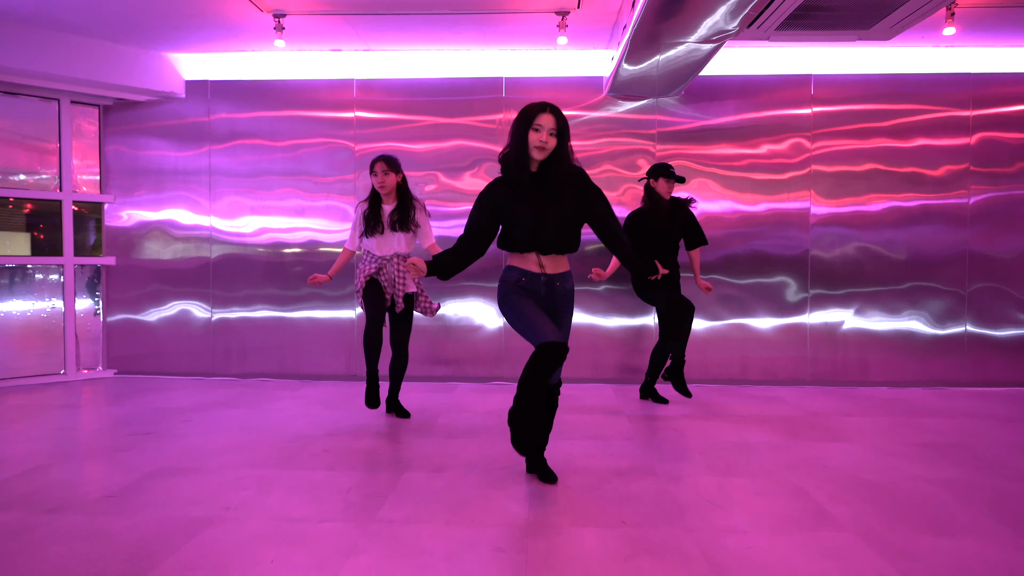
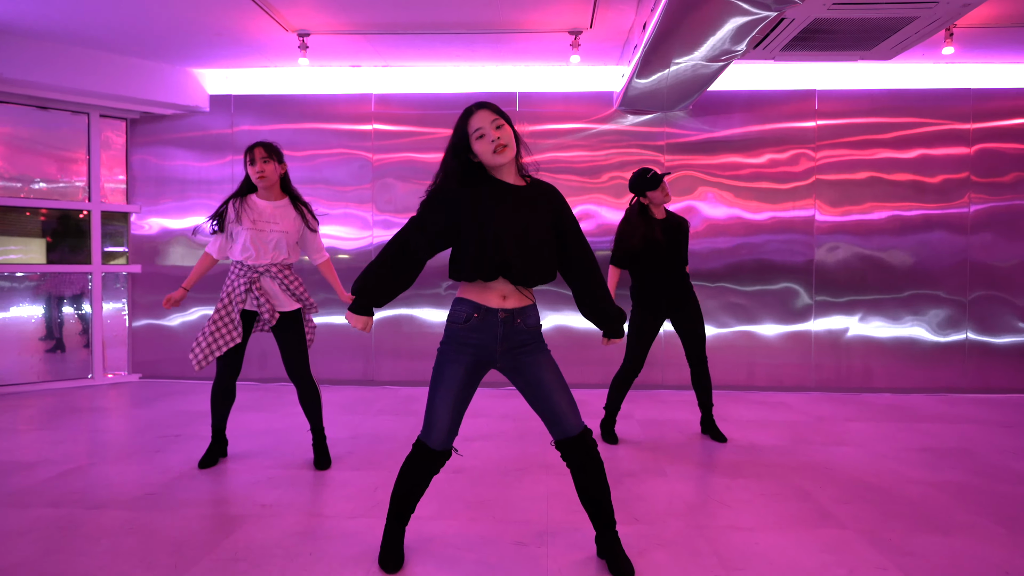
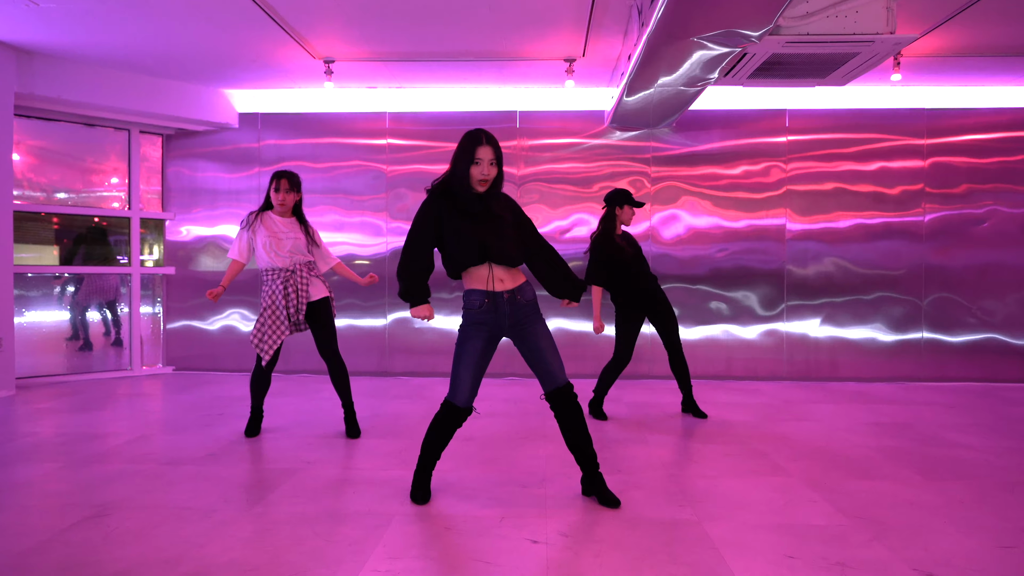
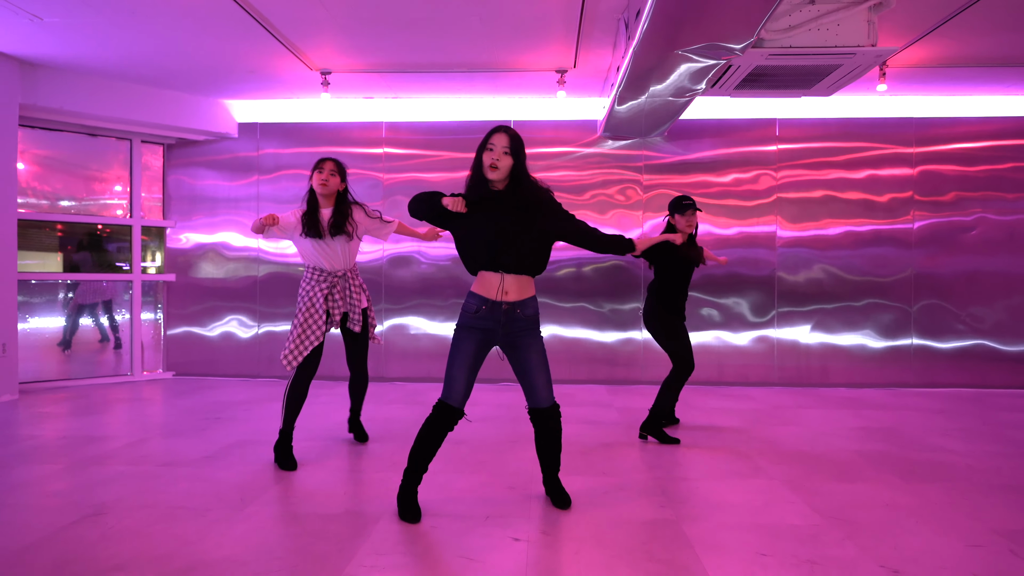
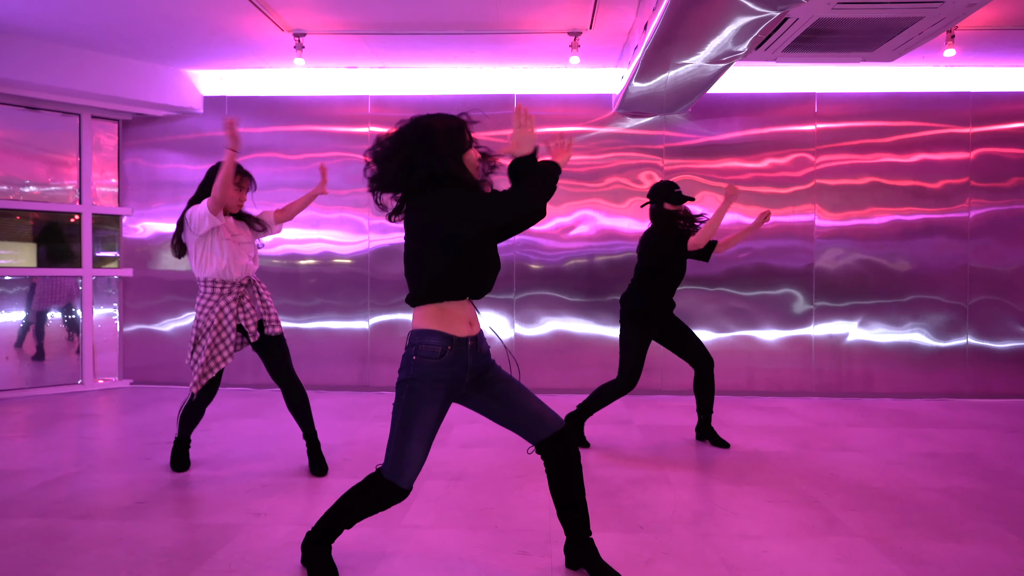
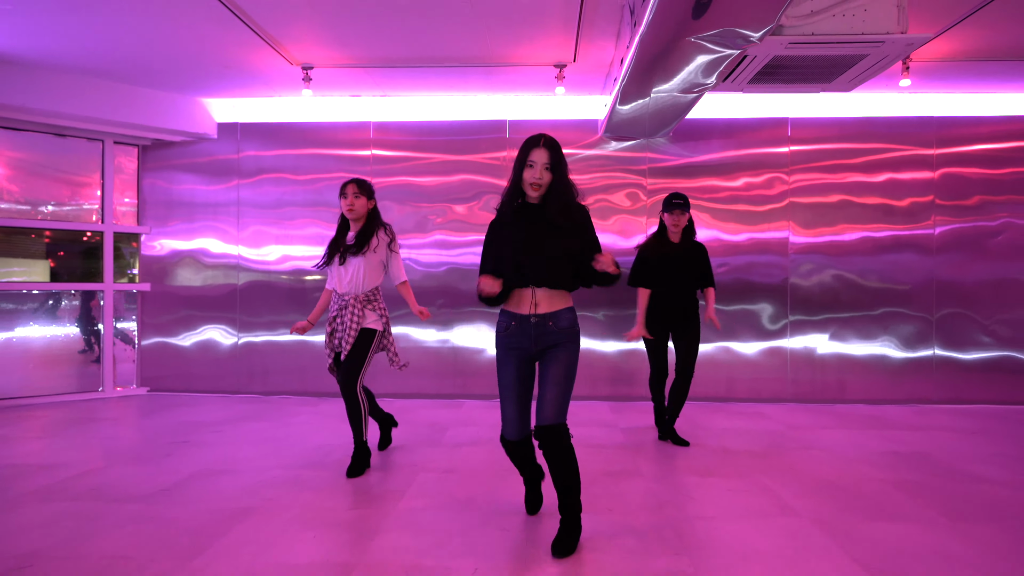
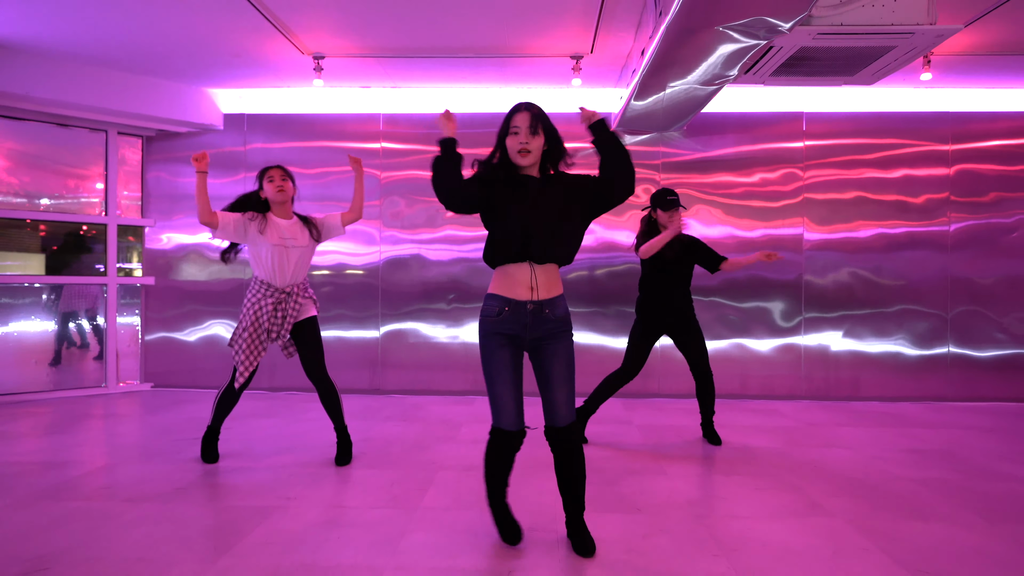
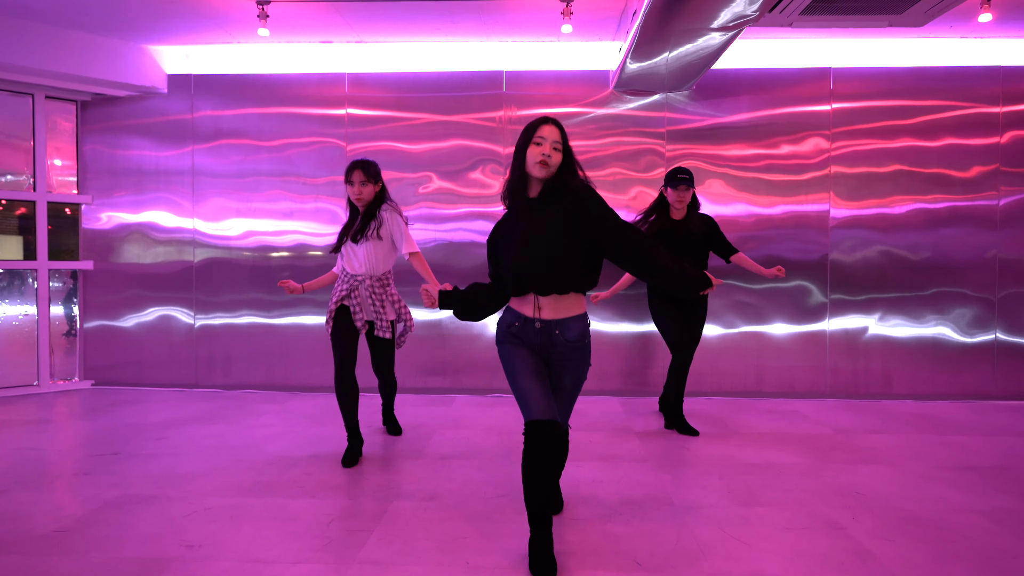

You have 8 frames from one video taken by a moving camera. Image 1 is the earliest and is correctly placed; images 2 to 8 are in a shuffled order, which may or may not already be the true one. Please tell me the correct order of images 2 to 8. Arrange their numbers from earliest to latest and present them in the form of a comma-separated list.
8, 6, 4, 2, 3, 5, 7
